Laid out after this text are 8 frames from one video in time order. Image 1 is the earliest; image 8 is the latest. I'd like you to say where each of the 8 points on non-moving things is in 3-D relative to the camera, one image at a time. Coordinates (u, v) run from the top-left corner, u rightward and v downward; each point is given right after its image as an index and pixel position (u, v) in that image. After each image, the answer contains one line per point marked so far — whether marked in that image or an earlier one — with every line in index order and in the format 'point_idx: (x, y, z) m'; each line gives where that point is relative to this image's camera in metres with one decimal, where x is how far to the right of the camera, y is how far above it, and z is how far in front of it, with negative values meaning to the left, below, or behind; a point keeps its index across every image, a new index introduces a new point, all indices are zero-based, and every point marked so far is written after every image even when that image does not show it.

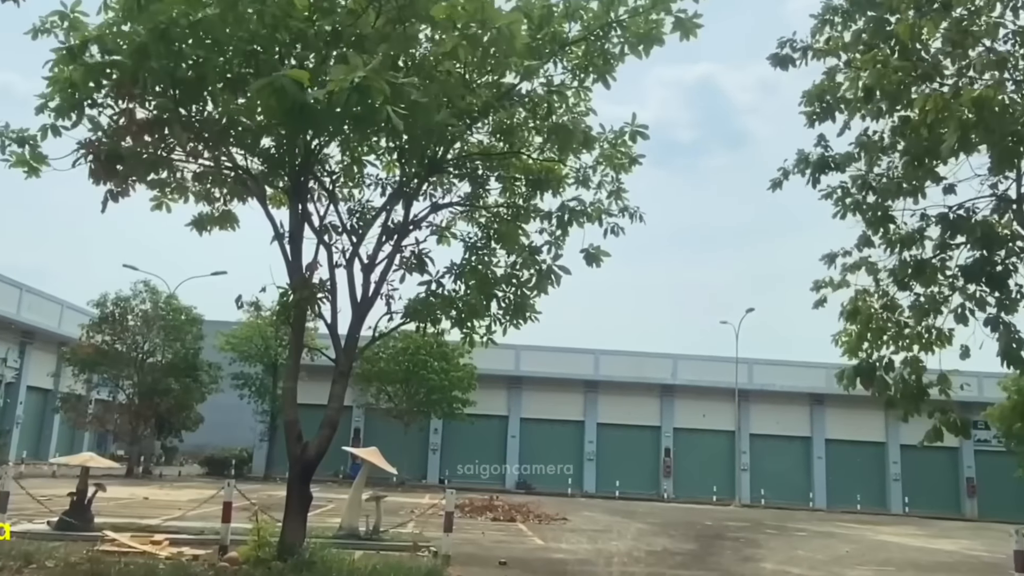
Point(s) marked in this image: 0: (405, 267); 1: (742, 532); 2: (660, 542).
0: (-1.1, +0.2, +8.1) m
1: (+5.0, -5.4, +18.1) m
2: (+2.5, -4.4, +14.3) m
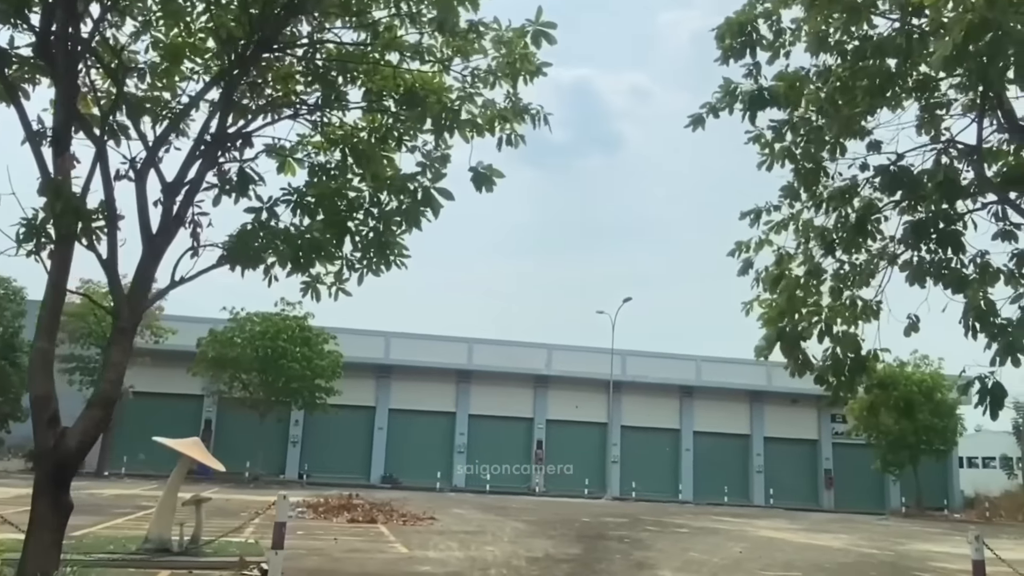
0: (-2.1, +0.7, +5.9) m
1: (+2.2, -4.9, +16.8) m
2: (+0.4, -3.9, +12.6) m
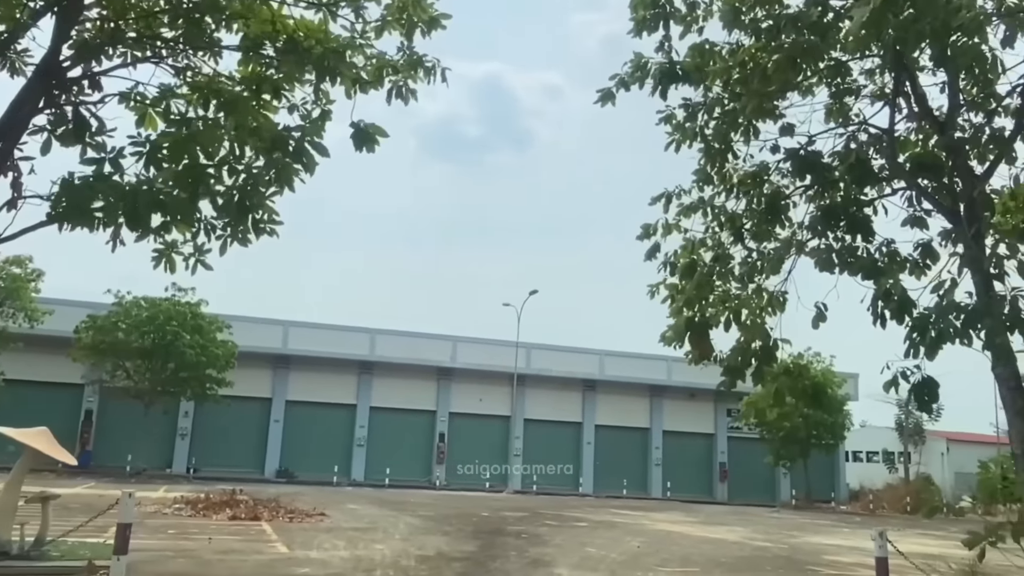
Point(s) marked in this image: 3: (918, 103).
0: (-2.8, +0.9, +5.0) m
1: (+0.2, -4.7, +16.3) m
2: (-1.2, -3.7, +12.0) m
3: (+3.5, +1.6, +7.2) m
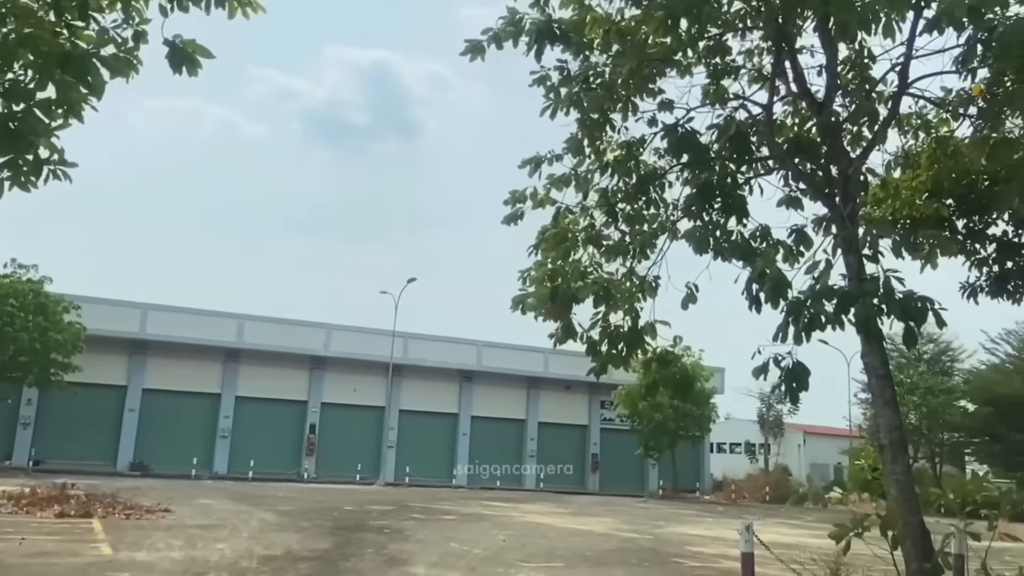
0: (-3.5, +1.2, +3.9) m
1: (-2.4, -4.4, +15.6) m
2: (-3.1, -3.4, +11.1) m
3: (+2.4, +1.7, +7.0) m
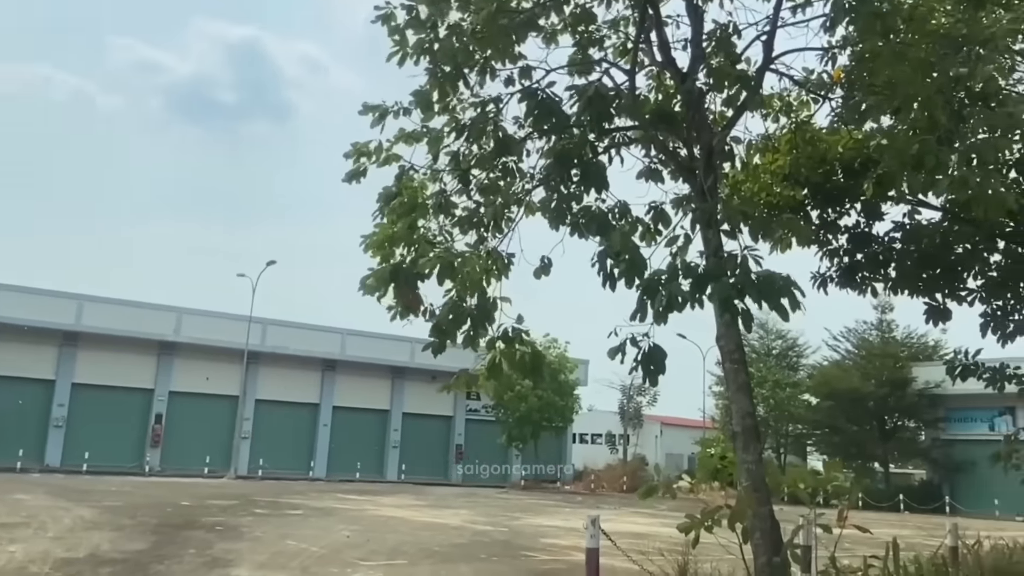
0: (-4.2, +1.5, +2.7) m
1: (-5.1, -4.0, +14.4) m
2: (-5.0, -3.0, +9.8) m
3: (+1.2, +1.9, +6.6) m
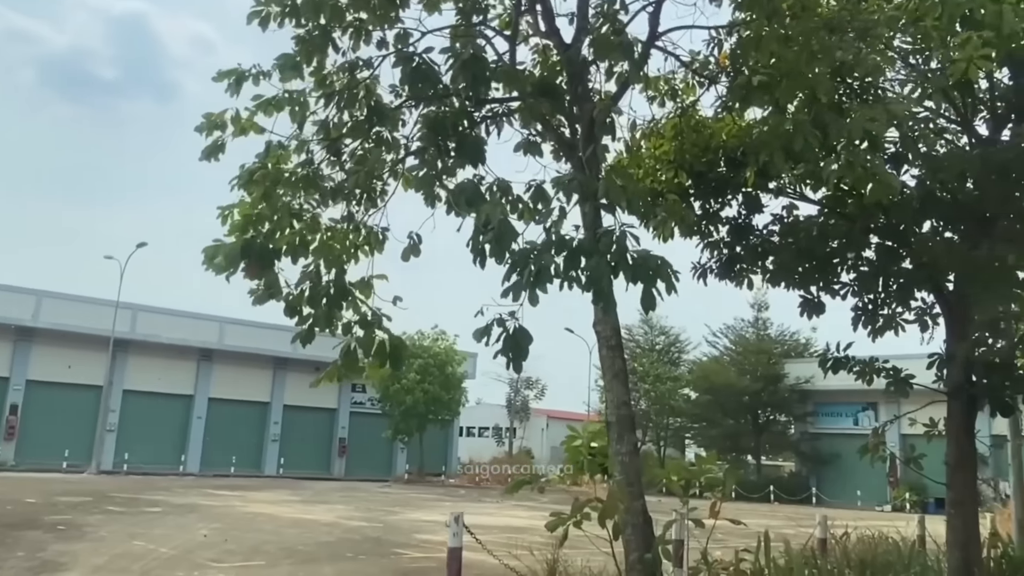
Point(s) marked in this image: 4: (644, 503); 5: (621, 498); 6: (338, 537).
0: (-4.6, +1.7, +1.6) m
1: (-7.1, -3.6, +13.2) m
2: (-6.5, -2.7, +8.7) m
3: (+0.3, +2.0, +6.3) m
4: (+0.8, -1.3, +5.0) m
5: (+0.6, -1.2, +4.8) m
6: (-2.4, -3.4, +11.3) m
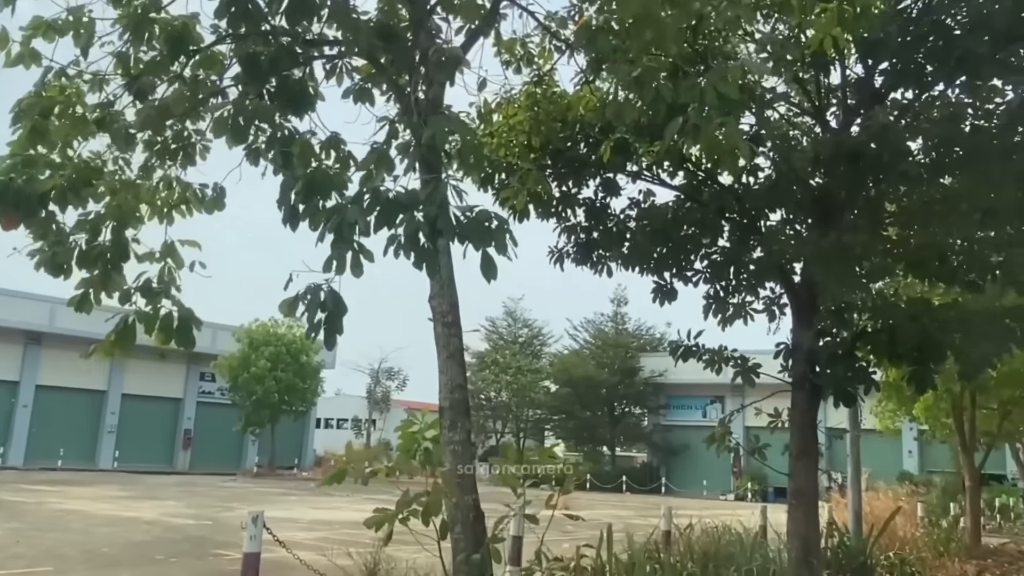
0: (-4.9, +2.0, +0.3) m
1: (-9.4, -3.1, +11.4) m
2: (-8.0, -2.3, +7.0) m
3: (-0.8, +2.2, +5.7) m
4: (-0.2, -1.1, +4.5) m
5: (-0.3, -1.1, +4.3) m
6: (-4.4, -3.1, +10.2) m
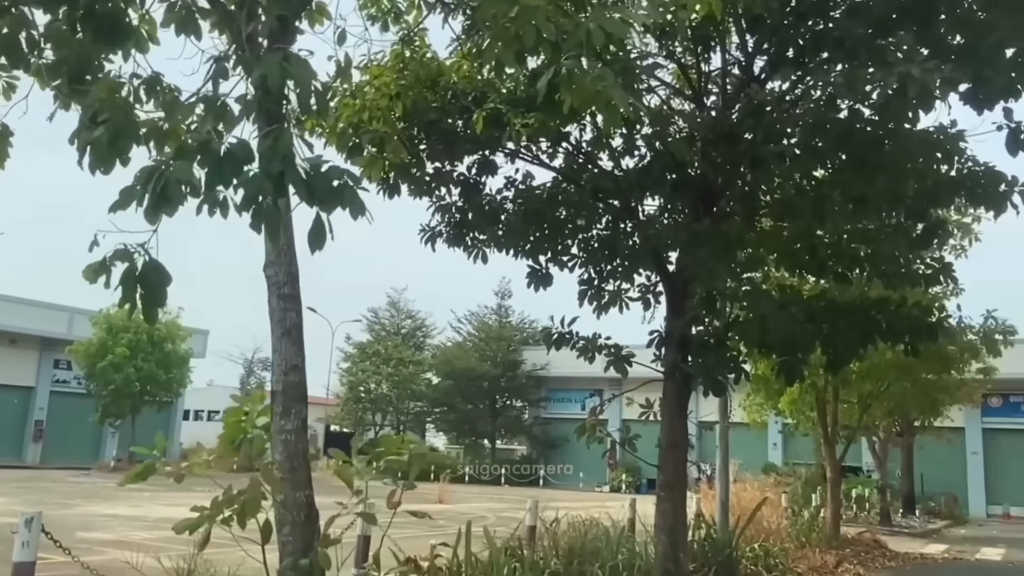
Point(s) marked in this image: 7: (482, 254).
0: (-5.0, +2.2, -0.9) m
1: (-11.1, -2.7, +9.5) m
2: (-9.1, -1.9, +5.4) m
3: (-1.7, +2.4, +5.0) m
4: (-1.0, -1.0, +4.0) m
5: (-1.1, -0.9, +3.7) m
6: (-6.0, -2.8, +9.1) m
7: (-0.3, +0.4, +8.5) m
